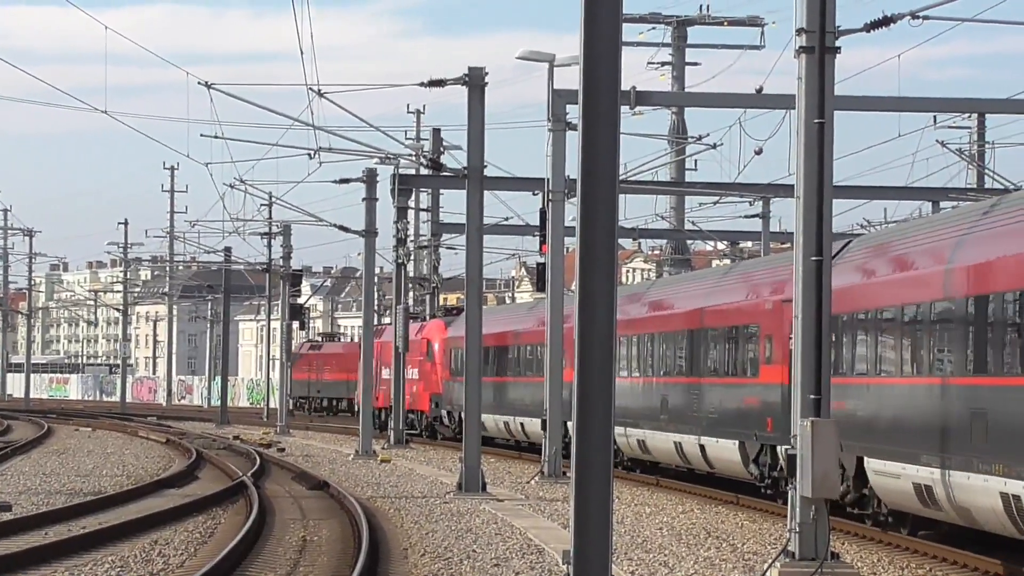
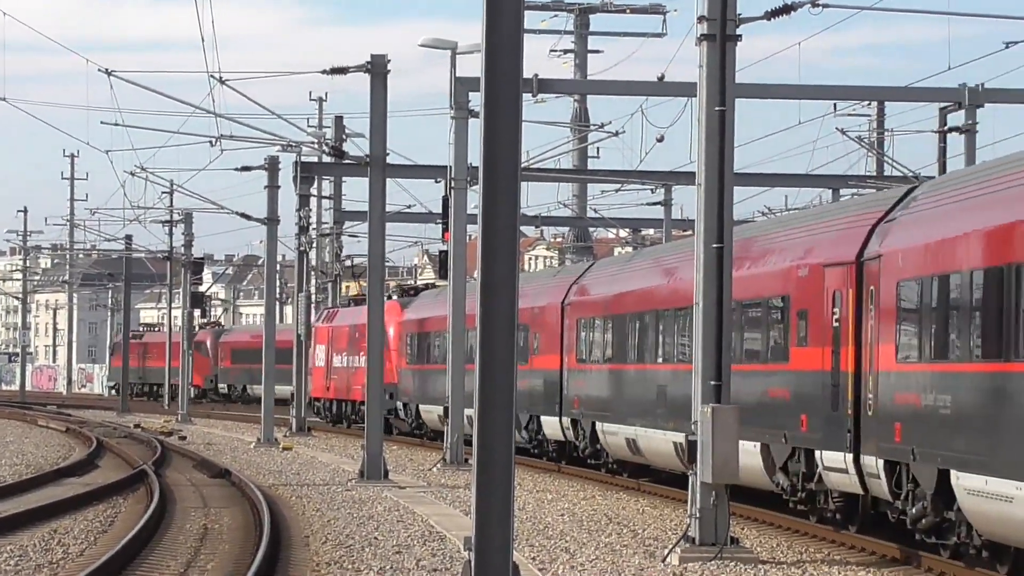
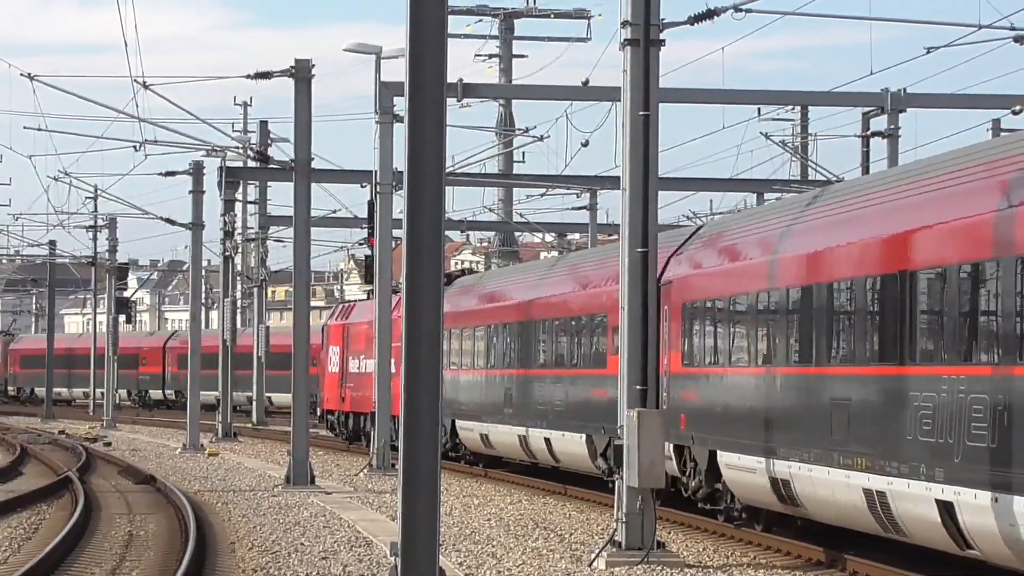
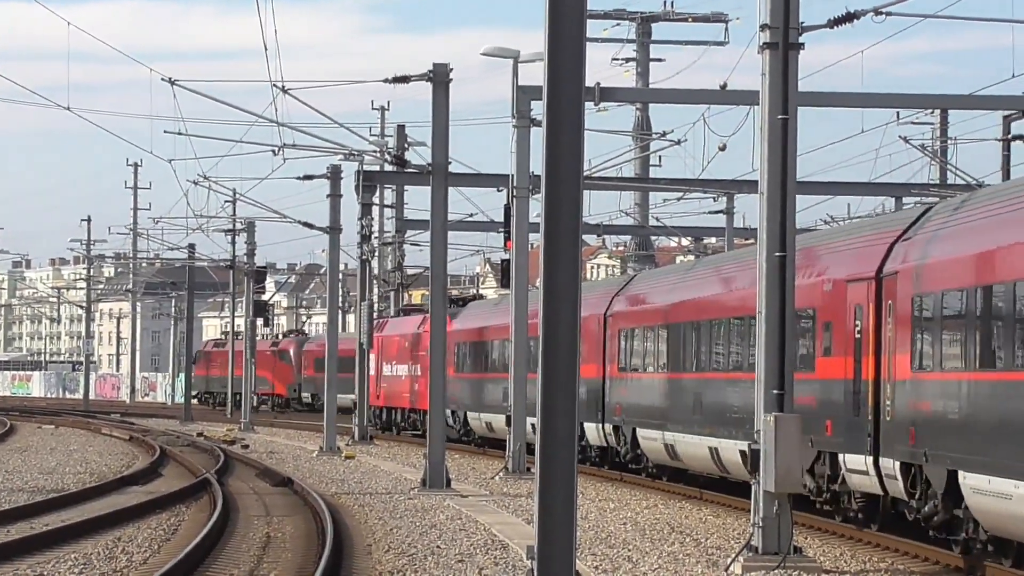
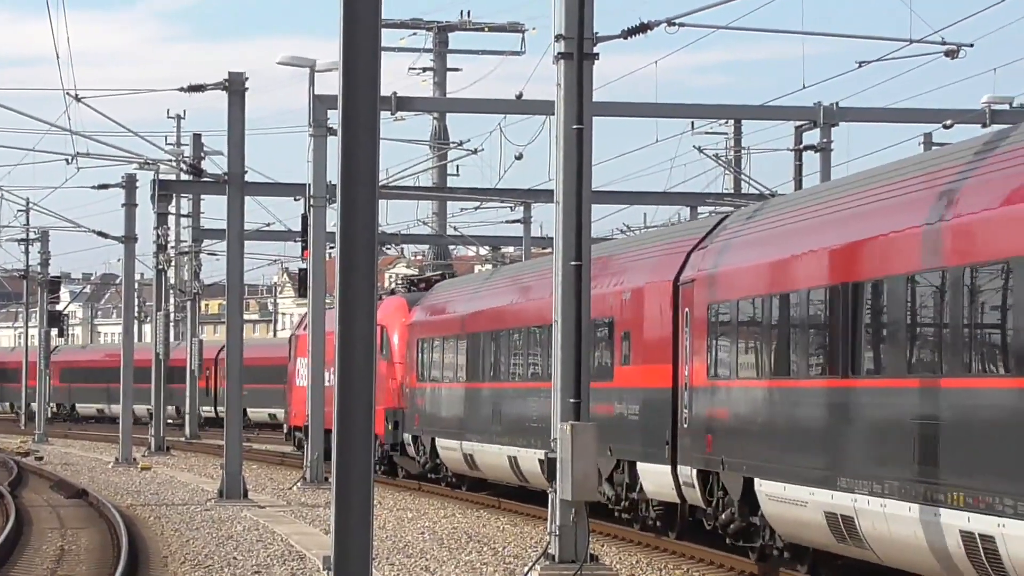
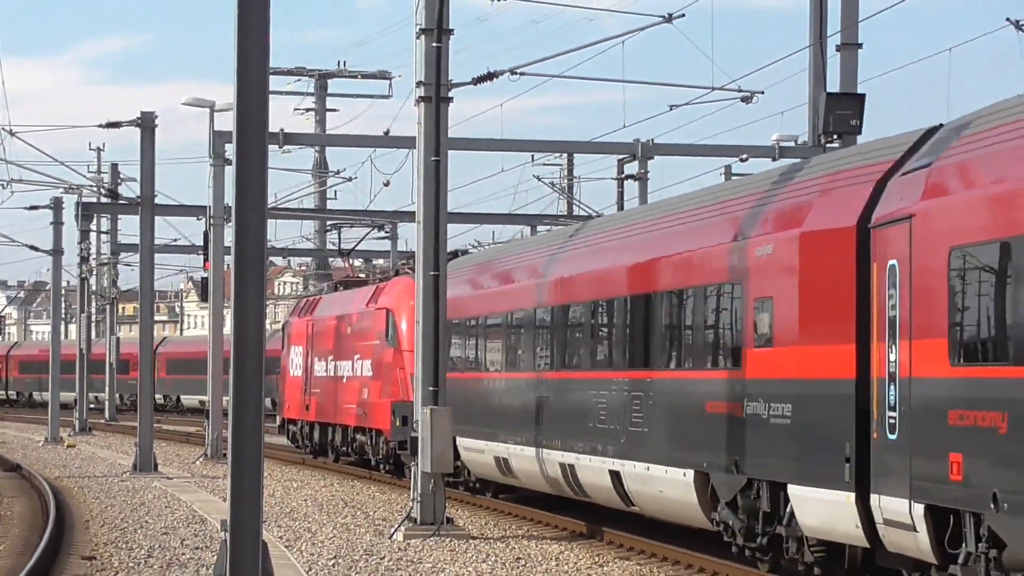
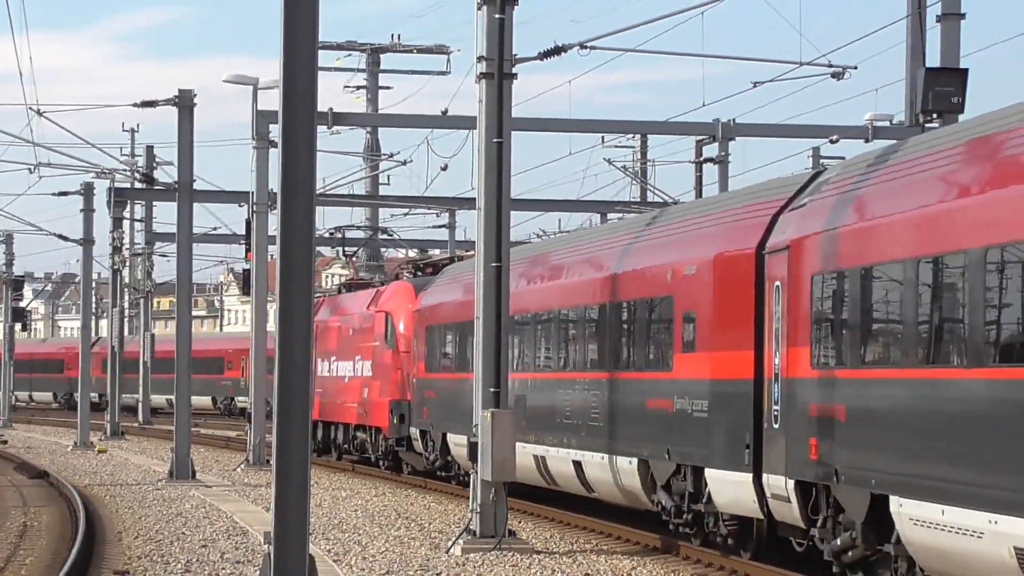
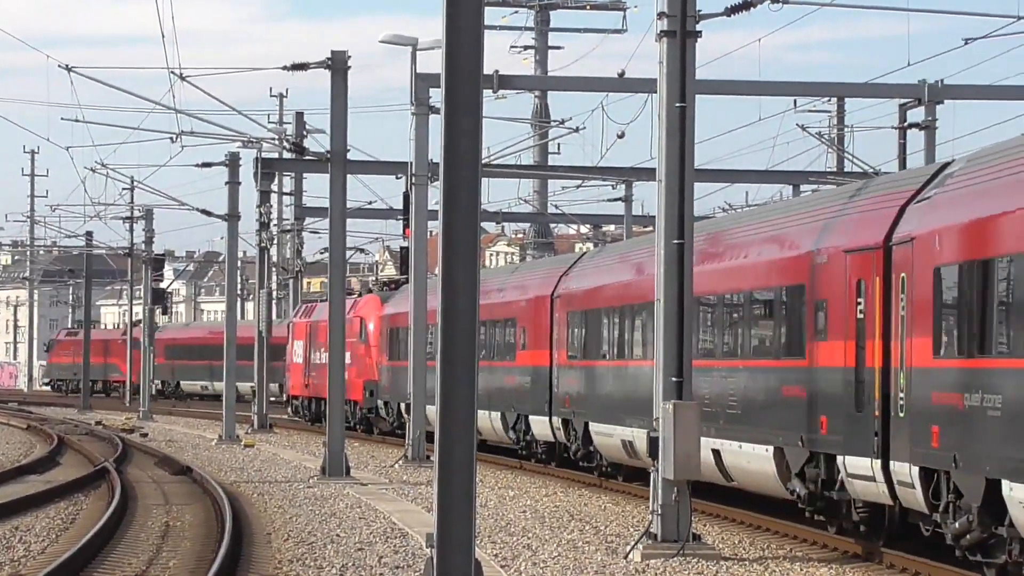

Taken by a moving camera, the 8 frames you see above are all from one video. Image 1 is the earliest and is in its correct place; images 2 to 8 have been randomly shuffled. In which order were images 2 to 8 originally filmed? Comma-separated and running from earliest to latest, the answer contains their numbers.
4, 2, 8, 3, 5, 7, 6
